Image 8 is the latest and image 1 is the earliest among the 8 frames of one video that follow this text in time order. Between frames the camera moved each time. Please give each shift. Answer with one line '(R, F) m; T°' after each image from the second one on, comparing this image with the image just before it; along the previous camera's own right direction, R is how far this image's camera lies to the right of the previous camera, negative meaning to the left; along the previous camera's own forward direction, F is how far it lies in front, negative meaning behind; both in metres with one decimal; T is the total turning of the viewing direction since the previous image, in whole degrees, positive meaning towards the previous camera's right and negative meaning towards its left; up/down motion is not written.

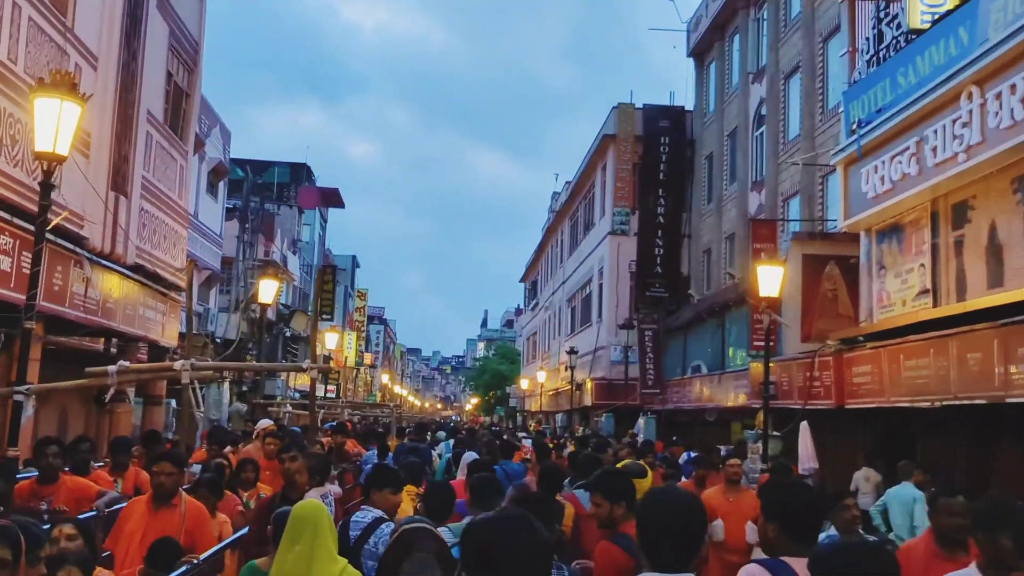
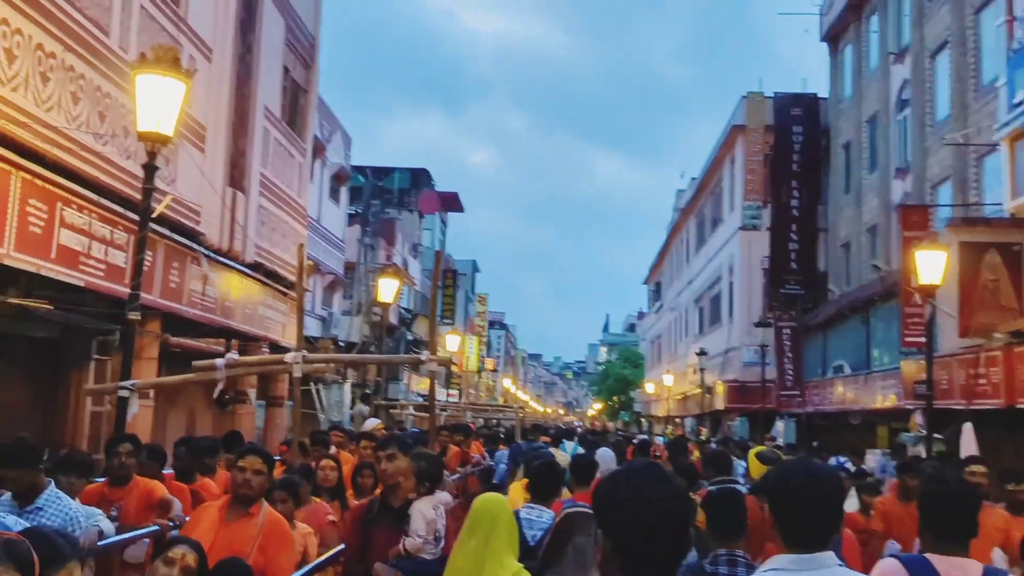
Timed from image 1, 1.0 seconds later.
(-0.2, +1.0) m; -7°
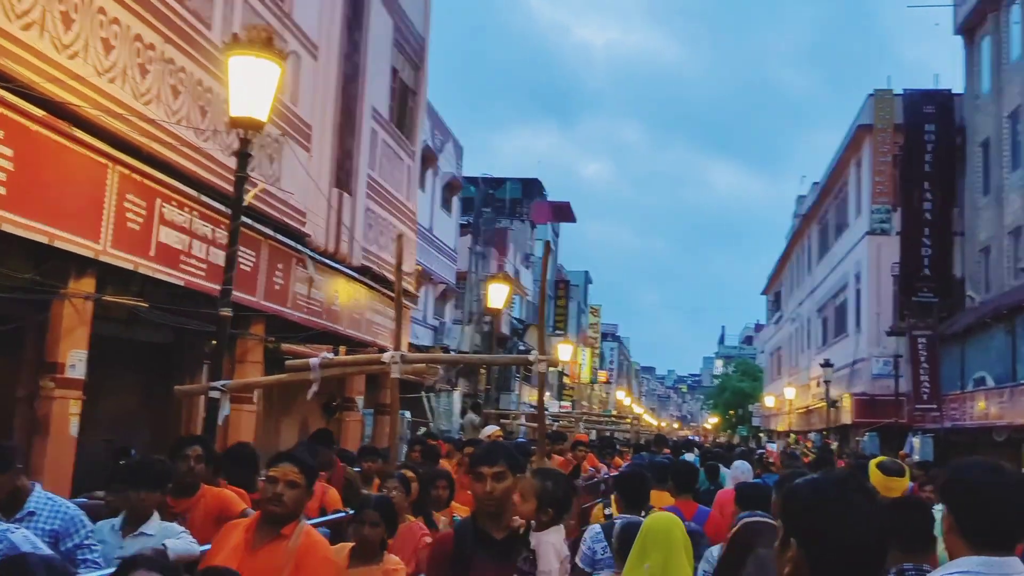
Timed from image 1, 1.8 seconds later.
(0.0, +0.8) m; -6°
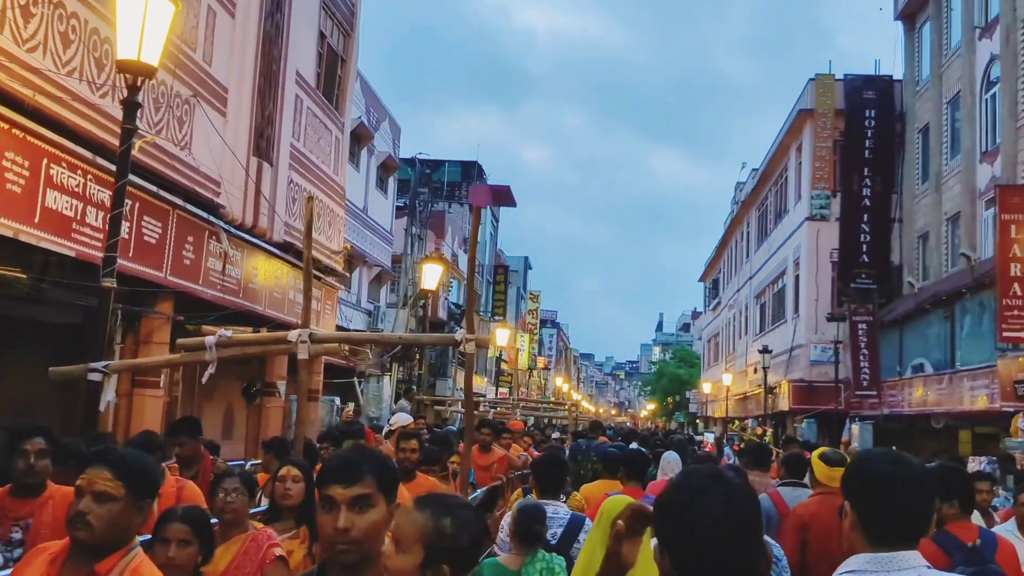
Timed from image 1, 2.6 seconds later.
(+0.1, +0.8) m; +3°
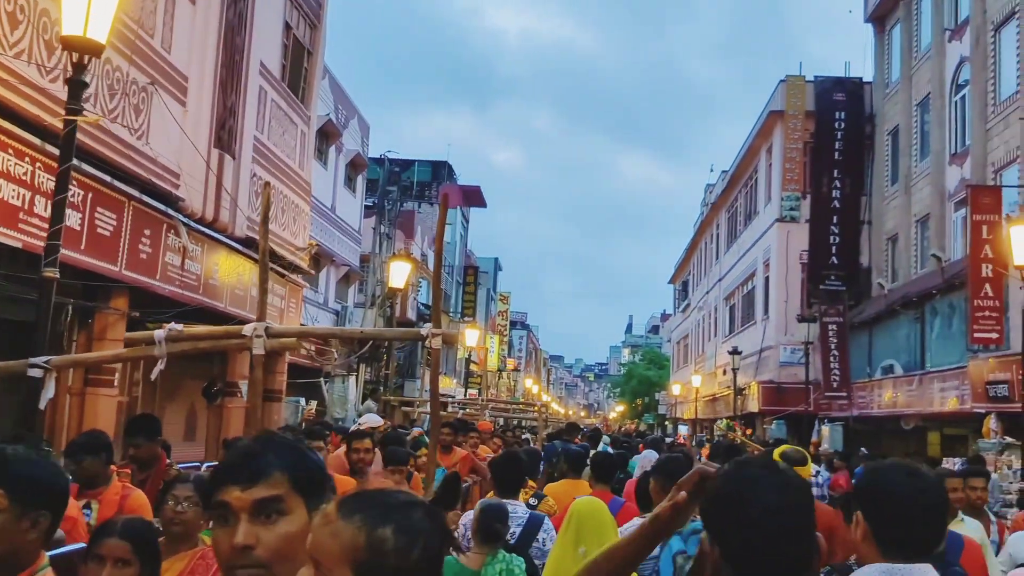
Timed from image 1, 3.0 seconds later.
(0.0, +0.3) m; +2°
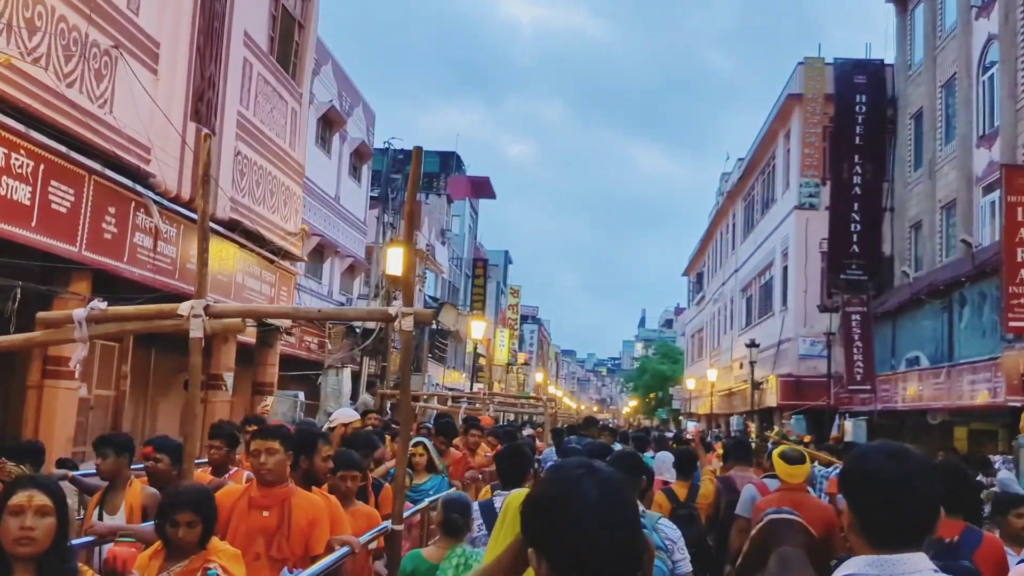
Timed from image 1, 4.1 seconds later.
(+0.1, +1.0) m; -1°
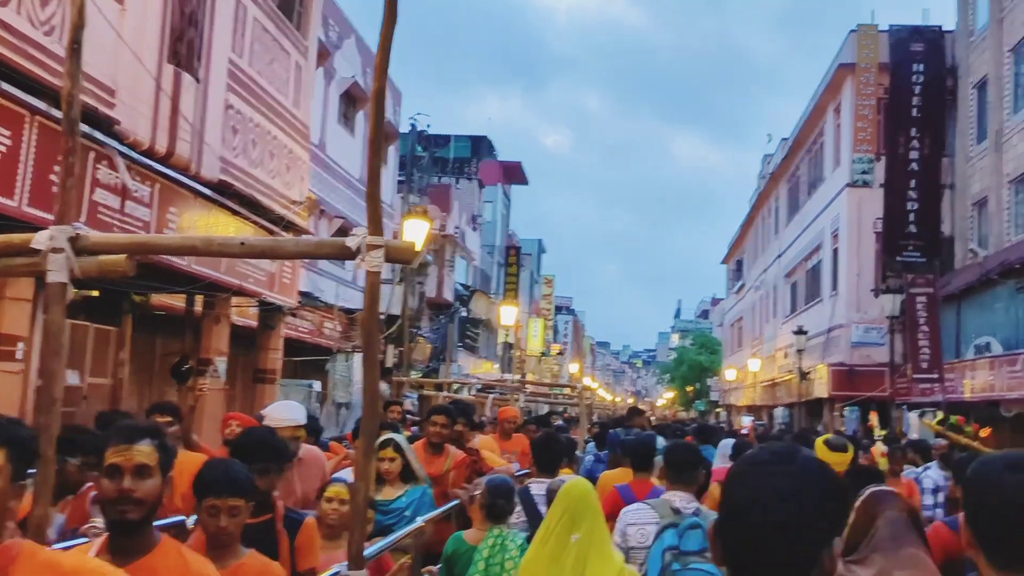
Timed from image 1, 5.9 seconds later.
(+0.1, +1.7) m; -2°
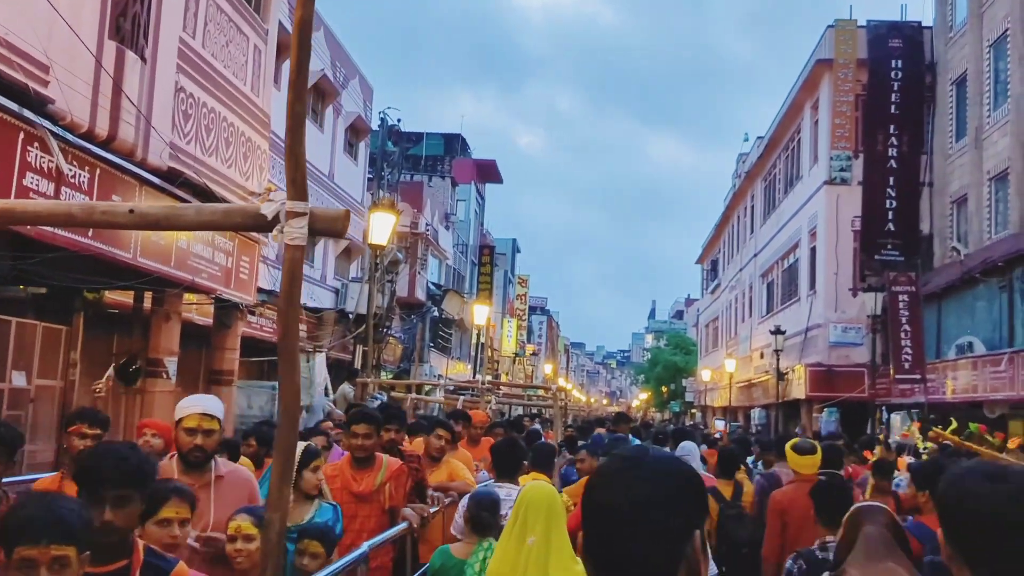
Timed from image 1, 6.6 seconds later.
(0.0, +0.7) m; +1°
